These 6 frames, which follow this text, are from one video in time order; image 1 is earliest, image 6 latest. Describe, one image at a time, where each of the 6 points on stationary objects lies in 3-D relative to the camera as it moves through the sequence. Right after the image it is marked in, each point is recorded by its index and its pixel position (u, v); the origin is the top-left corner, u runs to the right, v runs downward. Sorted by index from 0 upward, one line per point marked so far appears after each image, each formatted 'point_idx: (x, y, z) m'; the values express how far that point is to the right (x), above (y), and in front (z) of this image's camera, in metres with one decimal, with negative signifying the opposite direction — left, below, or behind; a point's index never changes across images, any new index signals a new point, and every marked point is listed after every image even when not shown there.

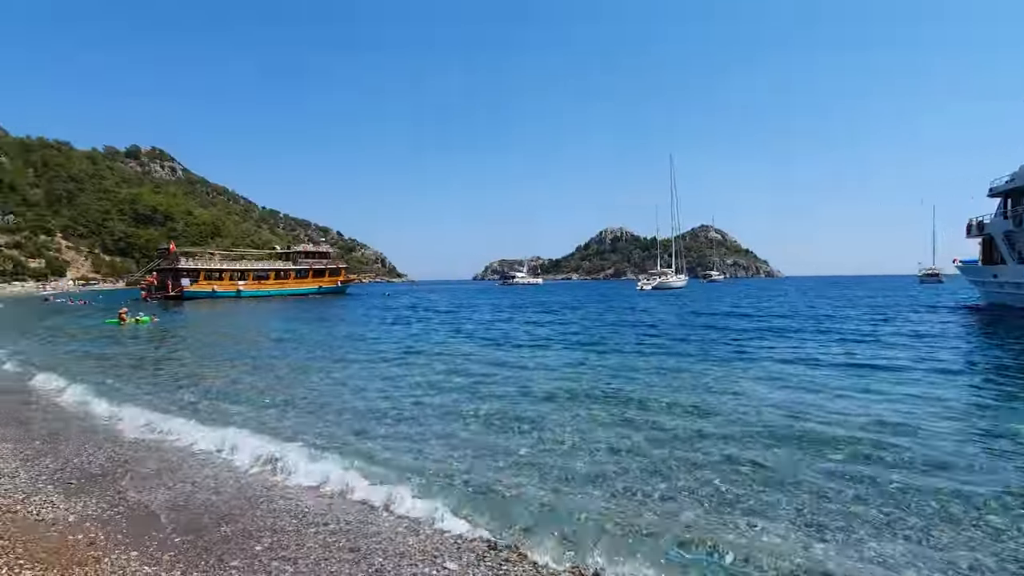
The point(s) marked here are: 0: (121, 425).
0: (-8.7, -3.1, +11.1) m
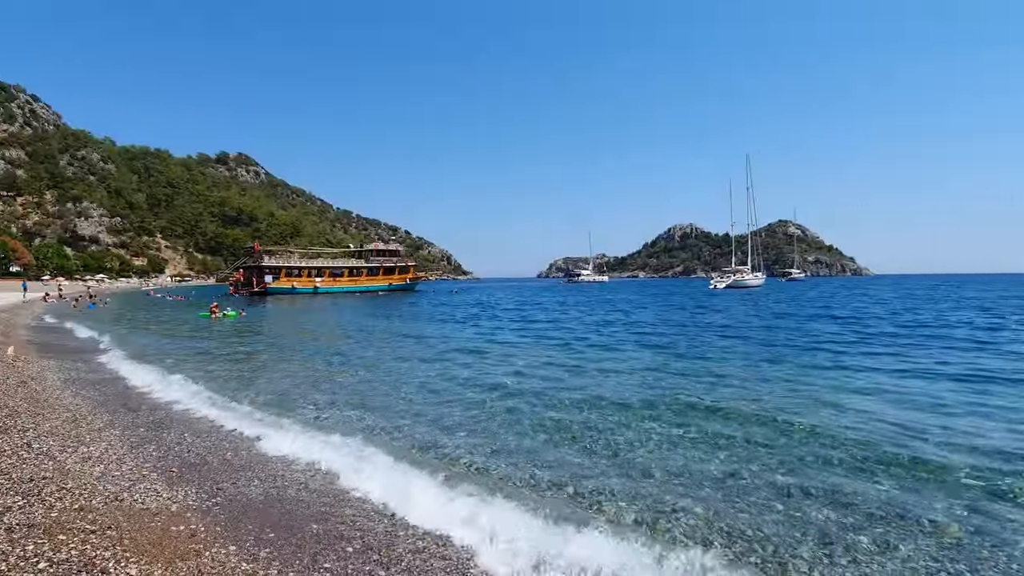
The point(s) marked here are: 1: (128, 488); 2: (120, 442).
0: (-6.8, -2.9, +11.4) m
1: (-5.2, -2.7, +6.9) m
2: (-6.8, -2.7, +8.7) m
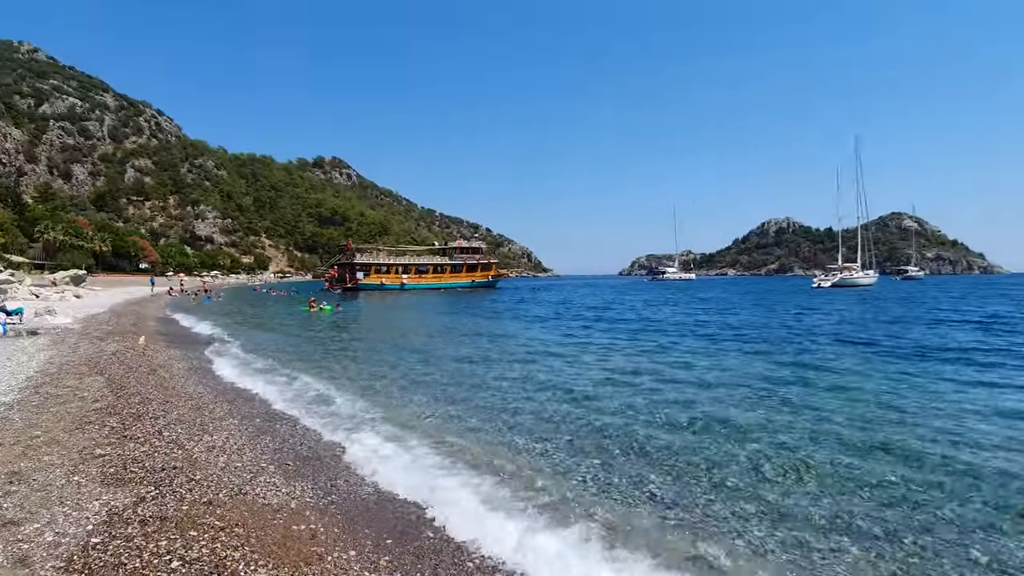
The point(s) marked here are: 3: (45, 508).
0: (-4.4, -2.7, +11.5) m
1: (-3.5, -2.6, +6.8) m
2: (-4.8, -2.5, +8.8) m
3: (-4.9, -2.3, +5.3) m
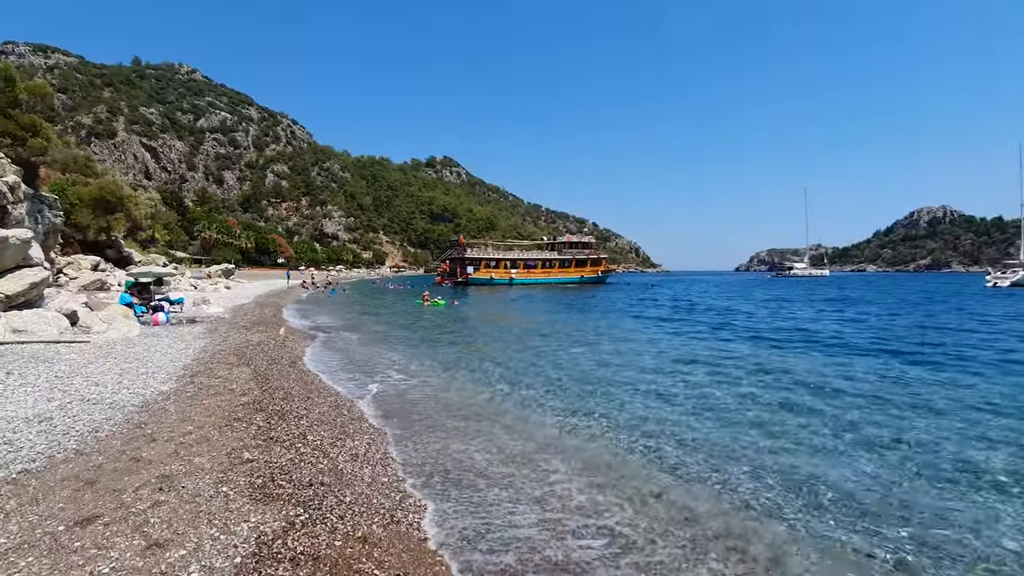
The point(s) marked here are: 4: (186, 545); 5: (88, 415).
0: (-1.2, -2.6, +10.7) m
1: (-1.3, -2.5, +5.8) m
2: (-2.1, -2.4, +8.1) m
3: (-3.0, -2.2, +4.7) m
4: (-2.8, -2.2, +4.4) m
5: (-7.2, -2.2, +8.5) m
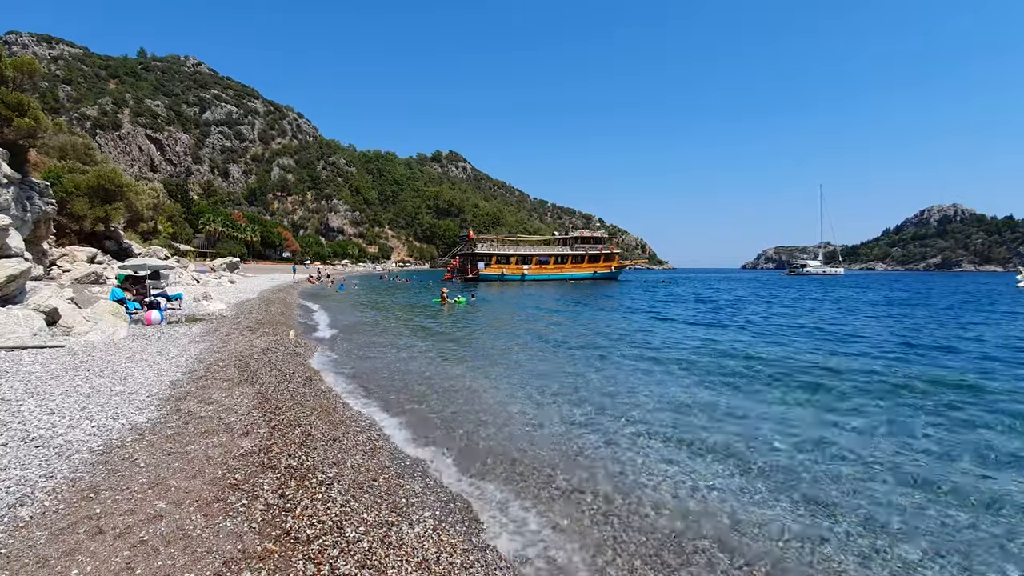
0: (+0.3, -2.6, +8.0) m
1: (+0.1, -2.5, +3.1) m
2: (-0.7, -2.4, +5.4) m
3: (-1.5, -2.2, +2.0) m
4: (-1.4, -2.3, +1.7) m
5: (-5.7, -2.1, +5.9) m
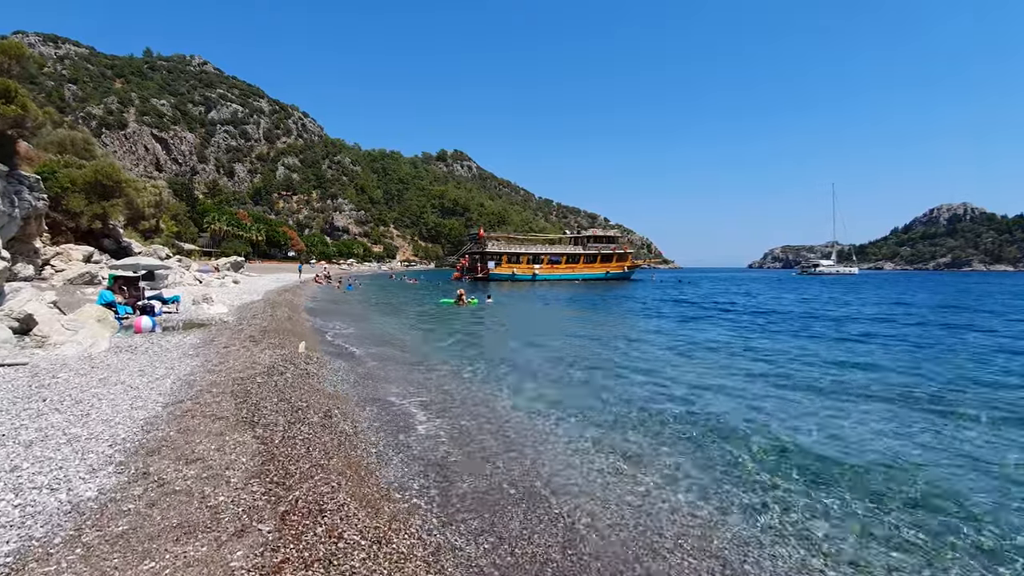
0: (+1.6, -2.7, +5.4) m
1: (+1.4, -2.6, +0.6) m
2: (+0.6, -2.5, +2.9) m
3: (-0.3, -2.4, -0.5) m
4: (-0.2, -2.4, -0.8) m
5: (-4.5, -2.2, +3.4) m
